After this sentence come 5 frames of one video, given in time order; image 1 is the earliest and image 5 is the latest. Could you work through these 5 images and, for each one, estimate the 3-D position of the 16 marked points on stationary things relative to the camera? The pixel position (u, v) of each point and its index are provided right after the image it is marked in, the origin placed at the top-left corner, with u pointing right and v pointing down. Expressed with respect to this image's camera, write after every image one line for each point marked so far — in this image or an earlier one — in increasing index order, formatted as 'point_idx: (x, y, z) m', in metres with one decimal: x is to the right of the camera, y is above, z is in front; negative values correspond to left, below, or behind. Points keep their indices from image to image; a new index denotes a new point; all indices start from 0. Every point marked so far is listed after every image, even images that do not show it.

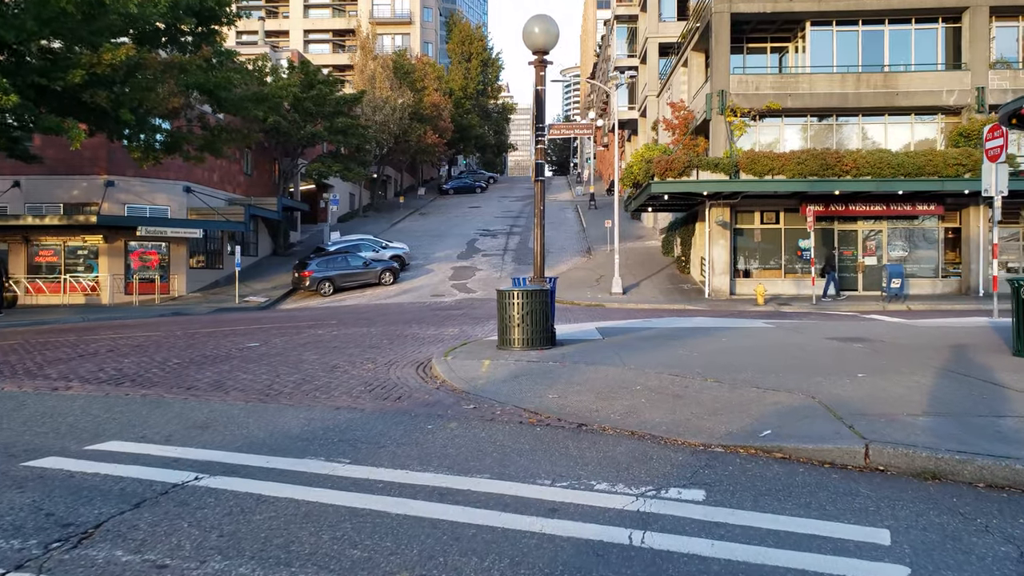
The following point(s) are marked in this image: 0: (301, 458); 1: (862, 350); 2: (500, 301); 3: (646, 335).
0: (-1.4, -1.1, +4.8) m
1: (+4.6, -0.8, +9.8) m
2: (-0.2, -0.2, +10.1) m
3: (+2.2, -0.8, +12.3) m
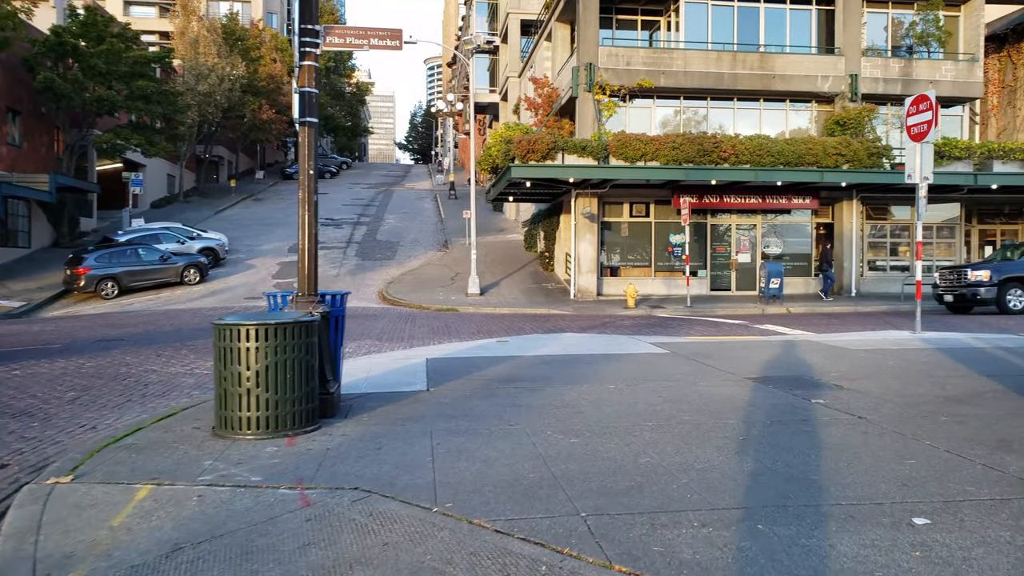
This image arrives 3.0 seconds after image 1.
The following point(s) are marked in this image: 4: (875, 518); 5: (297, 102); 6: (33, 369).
0: (-2.4, -1.4, 0.0) m
1: (+2.6, -1.0, +6.0) m
2: (-2.2, -0.4, +5.4) m
3: (-0.2, -1.0, +8.0) m
4: (+1.8, -1.1, +3.6) m
5: (-1.9, +1.6, +6.5) m
6: (-6.5, -1.1, +9.9) m
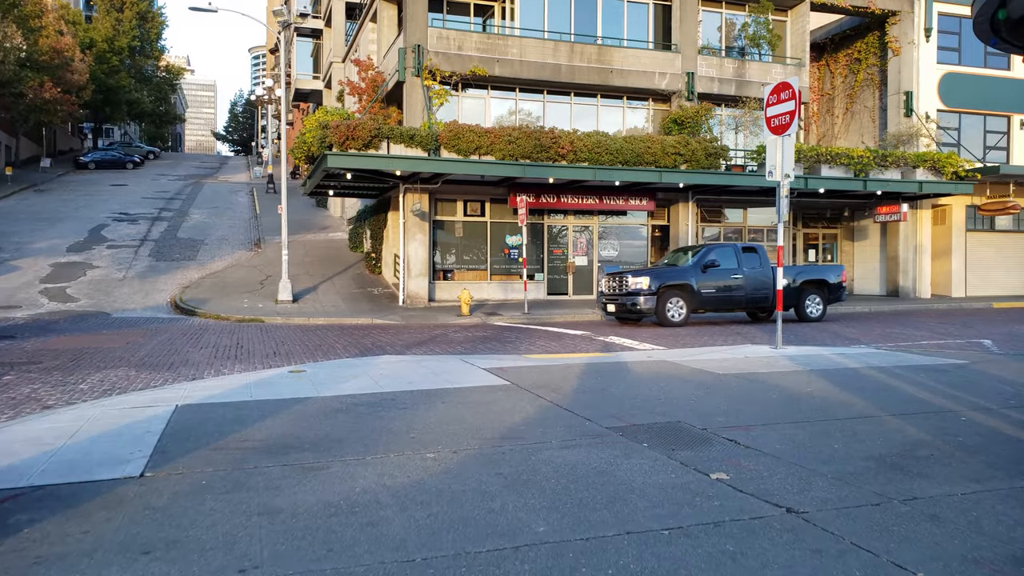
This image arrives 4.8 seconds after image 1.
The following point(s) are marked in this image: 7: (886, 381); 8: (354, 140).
0: (-2.3, -1.6, -2.8) m
1: (+1.3, -1.1, +4.1) m
2: (-3.2, -0.6, +2.5) m
3: (-1.9, -1.2, +5.4) m
4: (+1.0, -1.3, +1.6) m
5: (-3.2, +1.5, +3.7) m
6: (-8.4, -1.3, +6.0) m
7: (+4.0, -1.0, +7.9) m
8: (-4.2, +3.9, +19.5) m
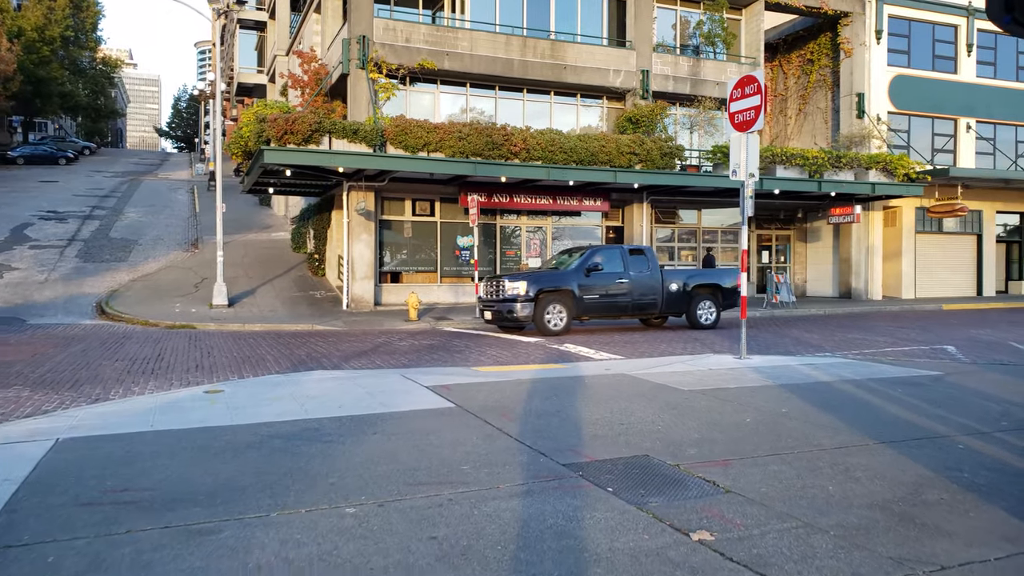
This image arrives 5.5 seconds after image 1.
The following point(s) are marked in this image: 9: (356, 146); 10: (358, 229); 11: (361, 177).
0: (-2.1, -1.7, -3.8) m
1: (+1.0, -1.2, +3.3) m
2: (-3.4, -0.7, +1.5) m
3: (-2.3, -1.3, +4.4) m
4: (+0.9, -1.4, +0.8) m
5: (-3.5, +1.4, +2.6) m
6: (-8.8, -1.4, +4.5) m
7: (+3.5, -1.1, +7.3) m
8: (-5.4, +3.8, +18.3) m
9: (-4.1, +3.7, +19.2) m
10: (-4.2, +1.6, +20.0) m
11: (-4.1, +3.0, +19.7) m
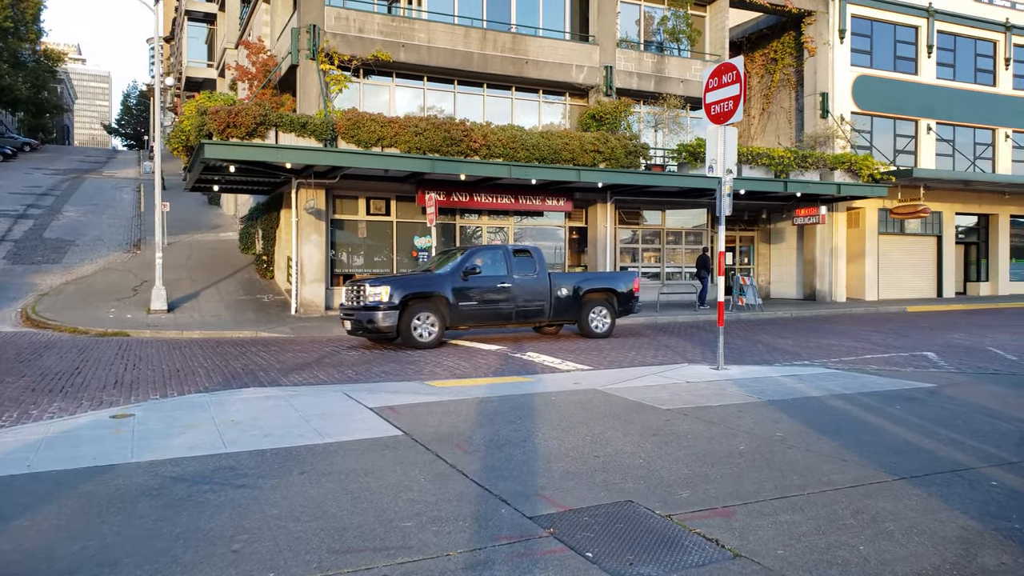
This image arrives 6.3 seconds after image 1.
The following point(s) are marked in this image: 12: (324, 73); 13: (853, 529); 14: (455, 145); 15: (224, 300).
0: (-1.9, -1.7, -4.9) m
1: (+0.8, -1.3, +2.4) m
2: (-3.5, -0.8, +0.4) m
3: (-2.5, -1.3, +3.4) m
4: (+0.8, -1.4, 0.0) m
5: (-3.6, +1.3, +1.5) m
6: (-9.0, -1.5, +3.2) m
7: (+3.1, -1.2, +6.6) m
8: (-6.4, +3.7, +17.1) m
9: (-5.1, +3.6, +18.0) m
10: (-5.3, +1.5, +18.8) m
11: (-5.1, +2.9, +18.6) m
12: (-4.9, +5.6, +19.1) m
13: (+1.7, -1.2, +3.8) m
14: (-1.5, +3.7, +19.2) m
15: (-7.8, -0.4, +19.8) m
